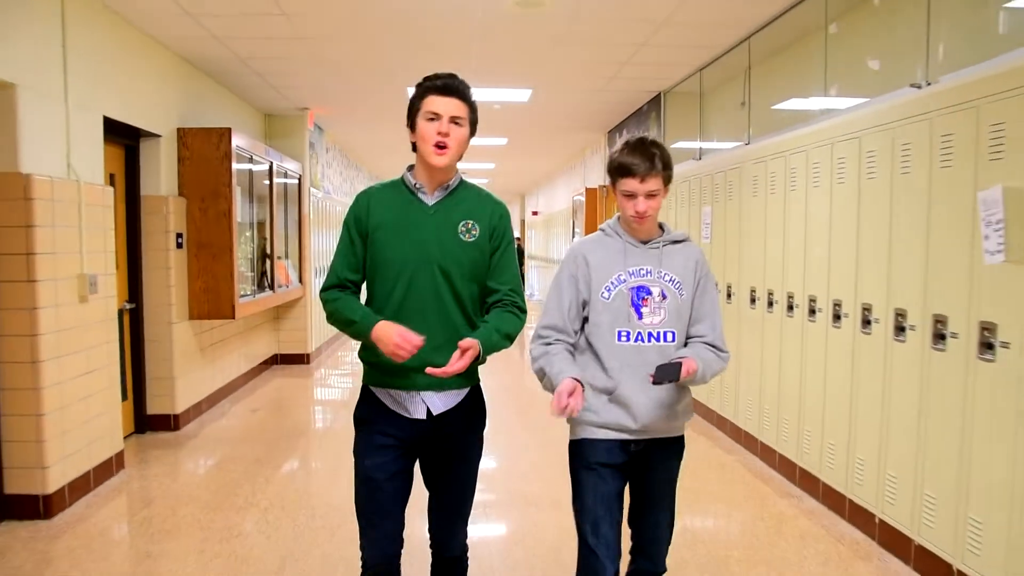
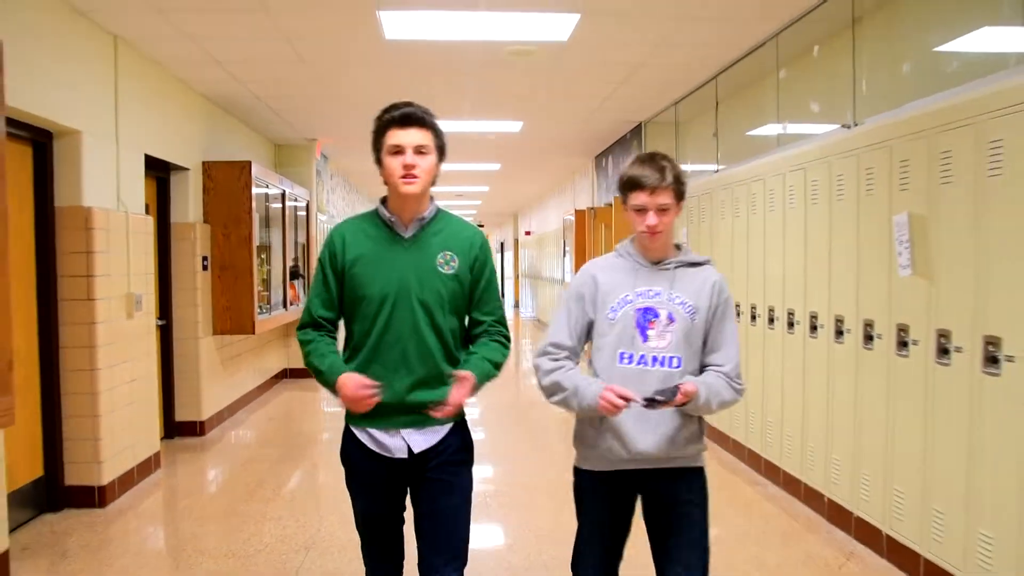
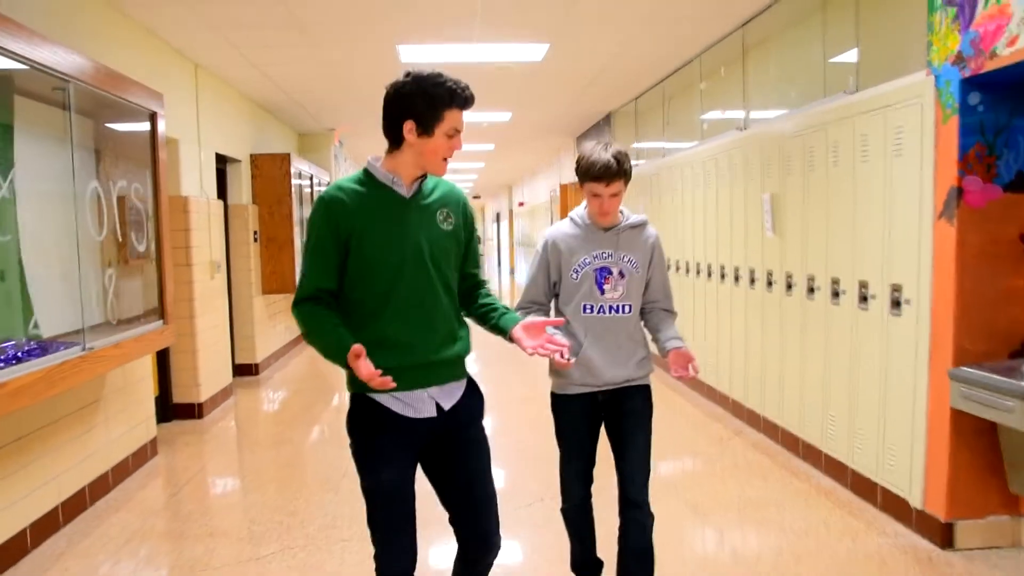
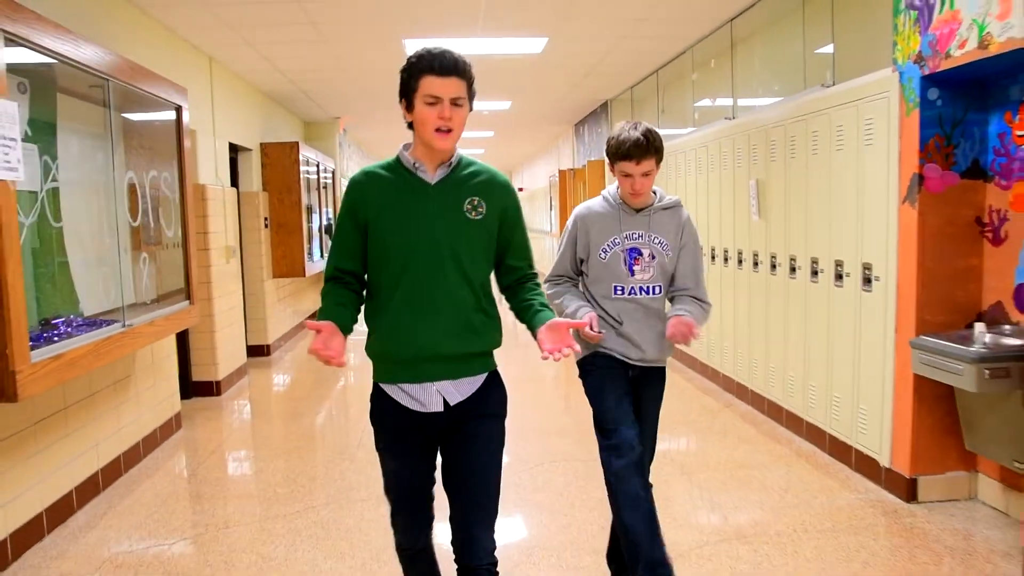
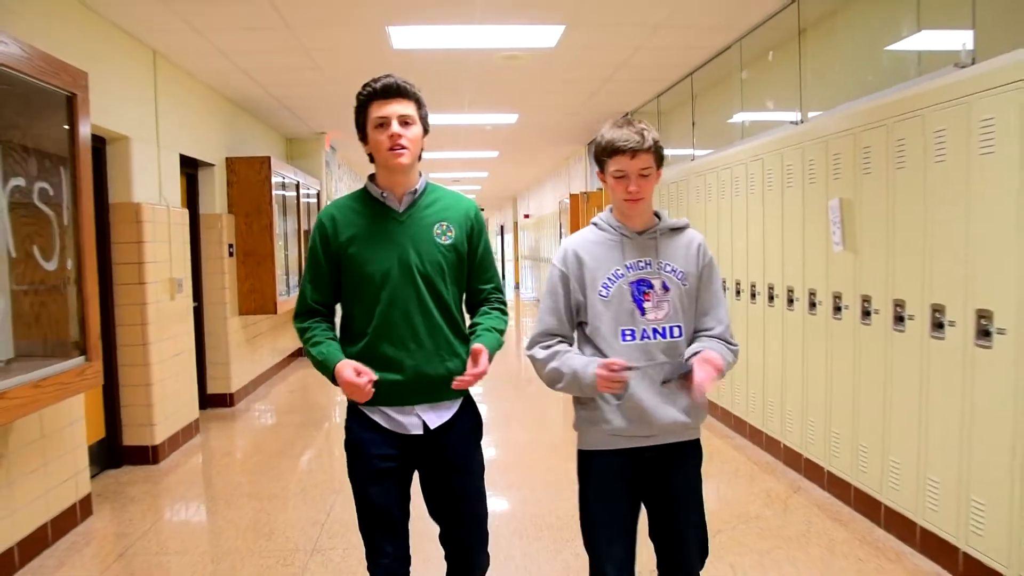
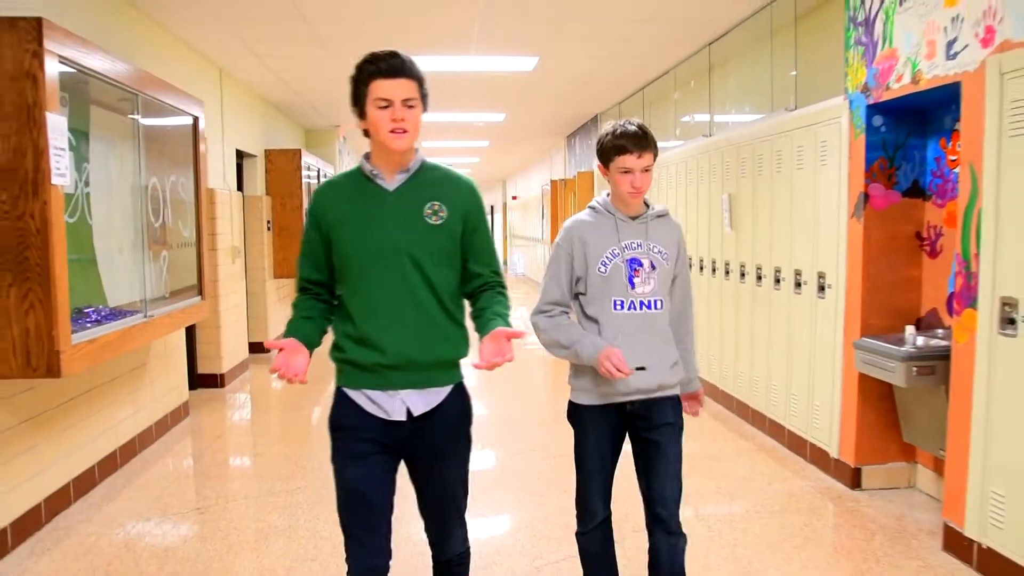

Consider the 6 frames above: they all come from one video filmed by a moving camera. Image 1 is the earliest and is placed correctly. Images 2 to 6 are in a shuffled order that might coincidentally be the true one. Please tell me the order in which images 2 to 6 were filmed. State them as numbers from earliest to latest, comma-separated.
2, 5, 3, 4, 6
